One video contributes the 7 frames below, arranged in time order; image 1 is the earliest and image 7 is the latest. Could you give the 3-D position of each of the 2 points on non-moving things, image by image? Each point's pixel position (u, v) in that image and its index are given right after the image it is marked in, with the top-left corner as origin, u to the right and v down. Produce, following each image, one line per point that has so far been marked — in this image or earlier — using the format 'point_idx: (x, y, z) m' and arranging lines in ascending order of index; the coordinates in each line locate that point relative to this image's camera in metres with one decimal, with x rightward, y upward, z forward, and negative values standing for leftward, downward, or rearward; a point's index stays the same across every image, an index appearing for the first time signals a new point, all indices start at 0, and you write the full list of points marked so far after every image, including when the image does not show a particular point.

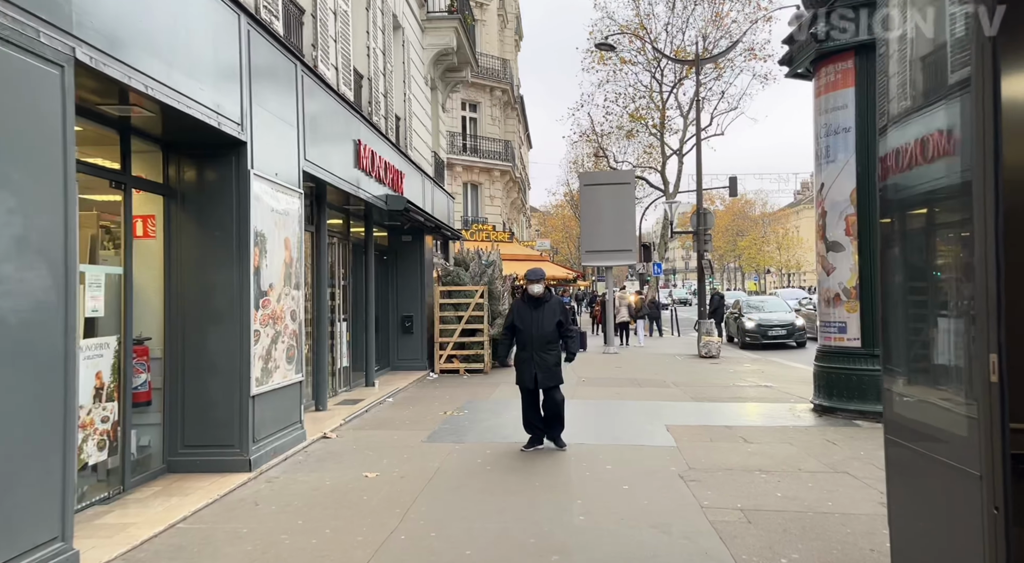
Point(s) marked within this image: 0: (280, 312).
0: (-2.1, -0.3, +6.3) m
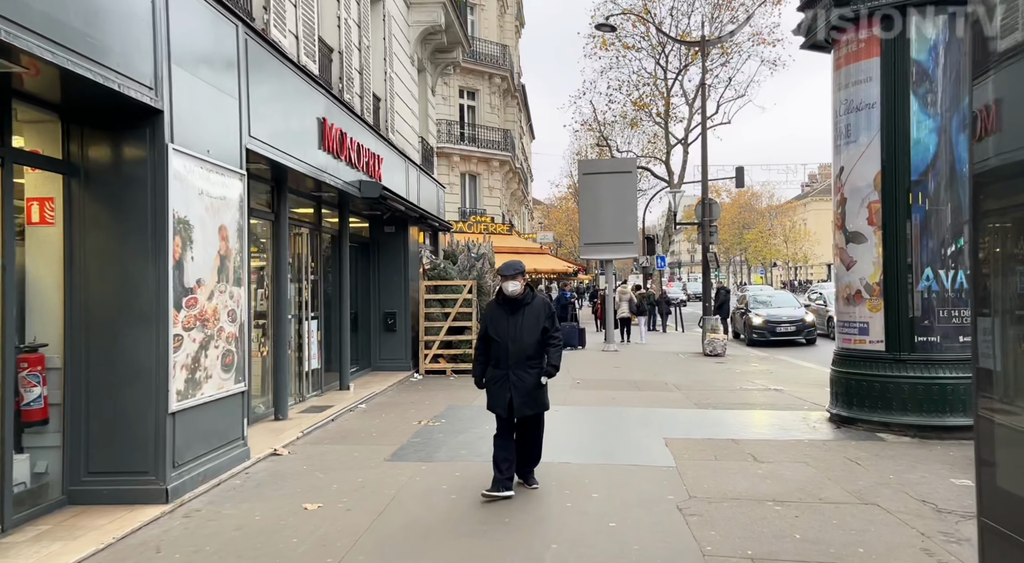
0: (-2.4, -0.2, +5.4) m
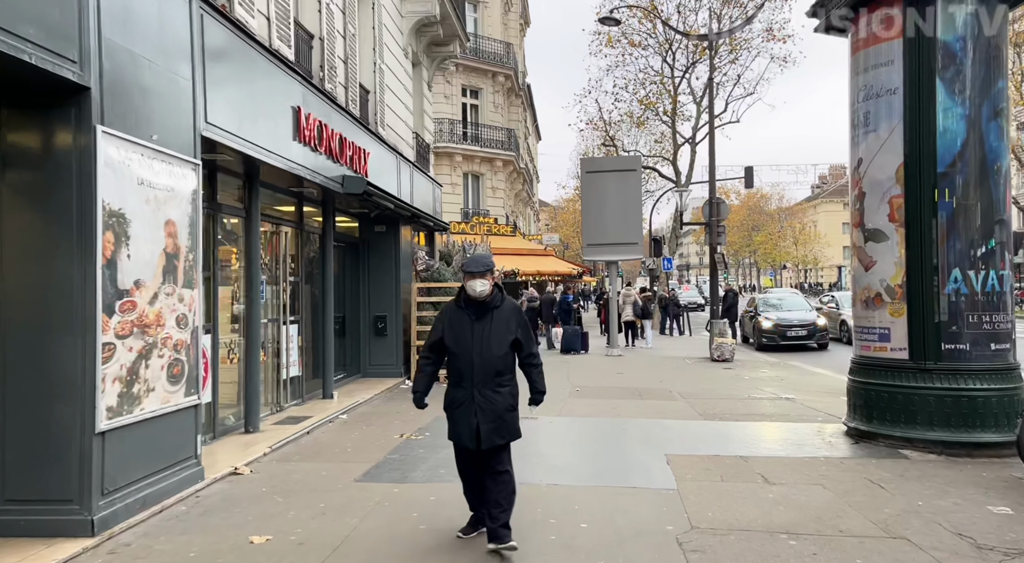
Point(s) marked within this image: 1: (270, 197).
0: (-2.5, -0.3, +4.8) m
1: (-3.1, +1.1, +8.6) m
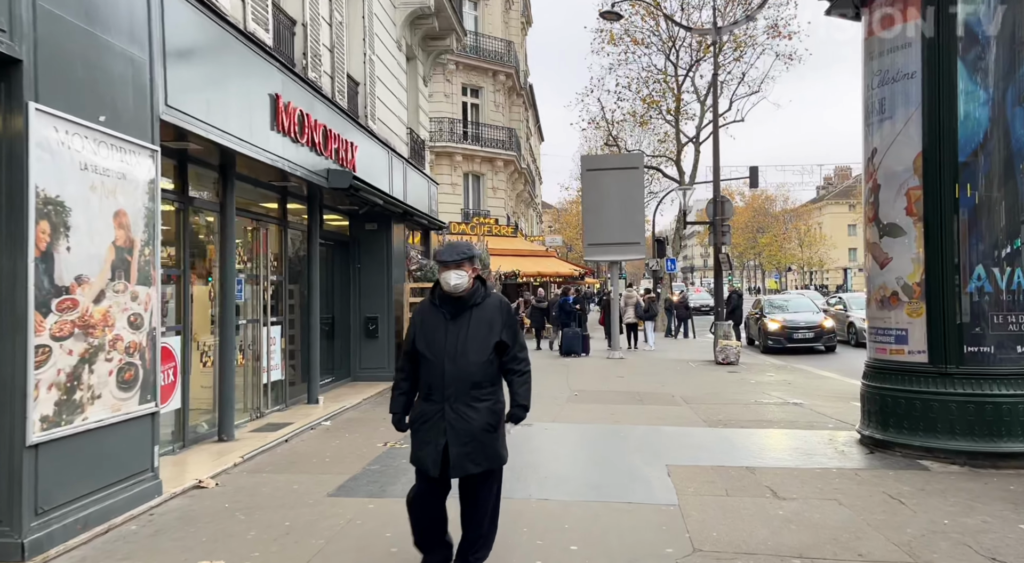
0: (-2.6, -0.2, +4.4) m
1: (-3.2, +1.1, +8.2) m
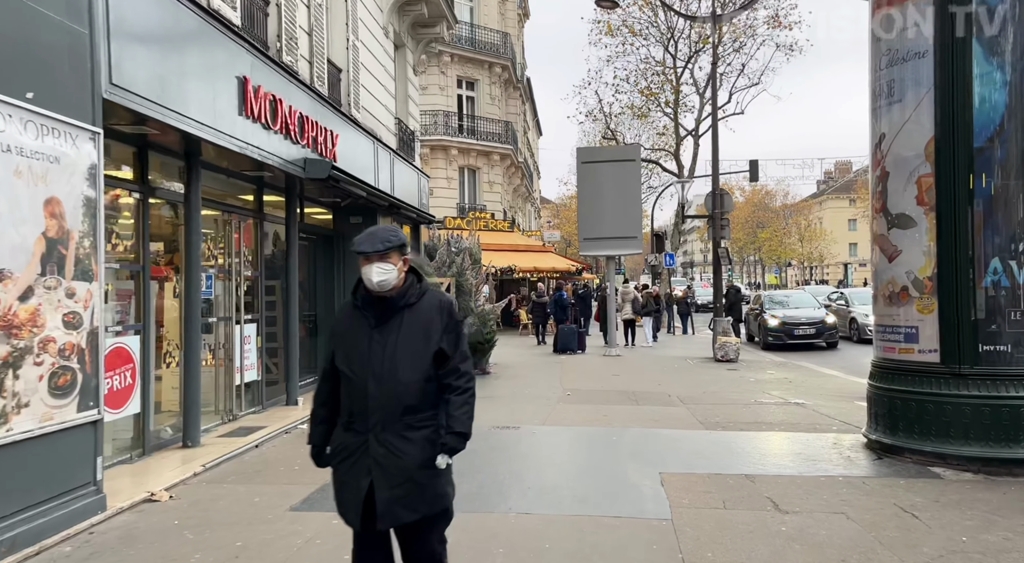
0: (-2.8, -0.2, +3.9) m
1: (-3.3, +1.1, +7.8) m
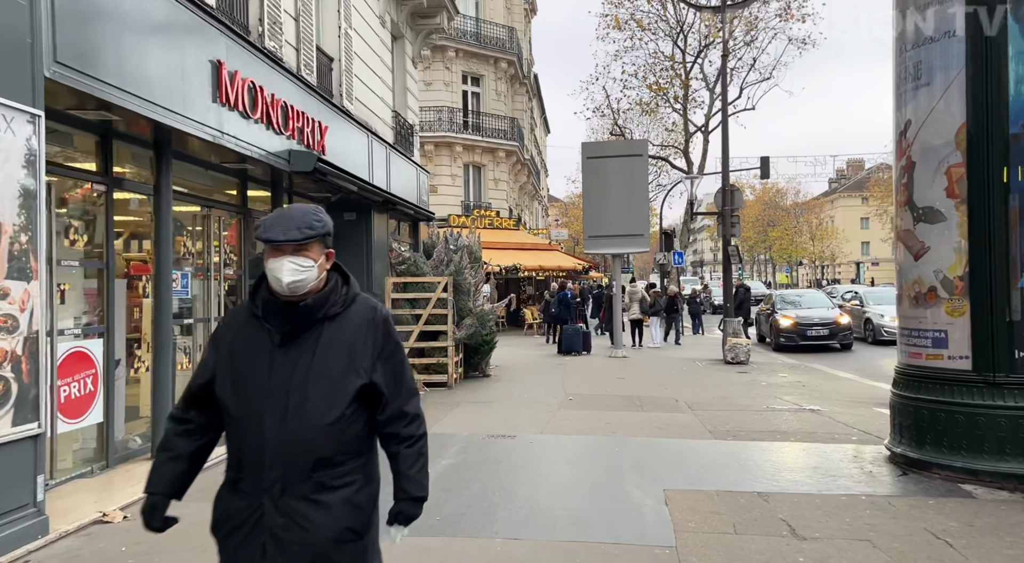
0: (-2.9, -0.2, +3.5) m
1: (-3.4, +1.2, +7.3) m
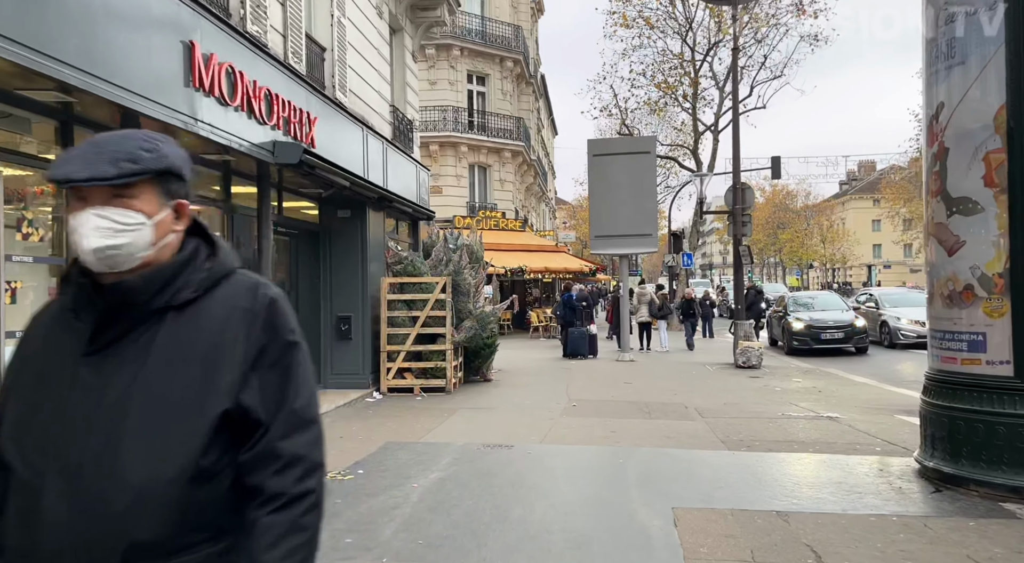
0: (-2.9, -0.2, +3.0) m
1: (-3.4, +1.2, +6.9) m
